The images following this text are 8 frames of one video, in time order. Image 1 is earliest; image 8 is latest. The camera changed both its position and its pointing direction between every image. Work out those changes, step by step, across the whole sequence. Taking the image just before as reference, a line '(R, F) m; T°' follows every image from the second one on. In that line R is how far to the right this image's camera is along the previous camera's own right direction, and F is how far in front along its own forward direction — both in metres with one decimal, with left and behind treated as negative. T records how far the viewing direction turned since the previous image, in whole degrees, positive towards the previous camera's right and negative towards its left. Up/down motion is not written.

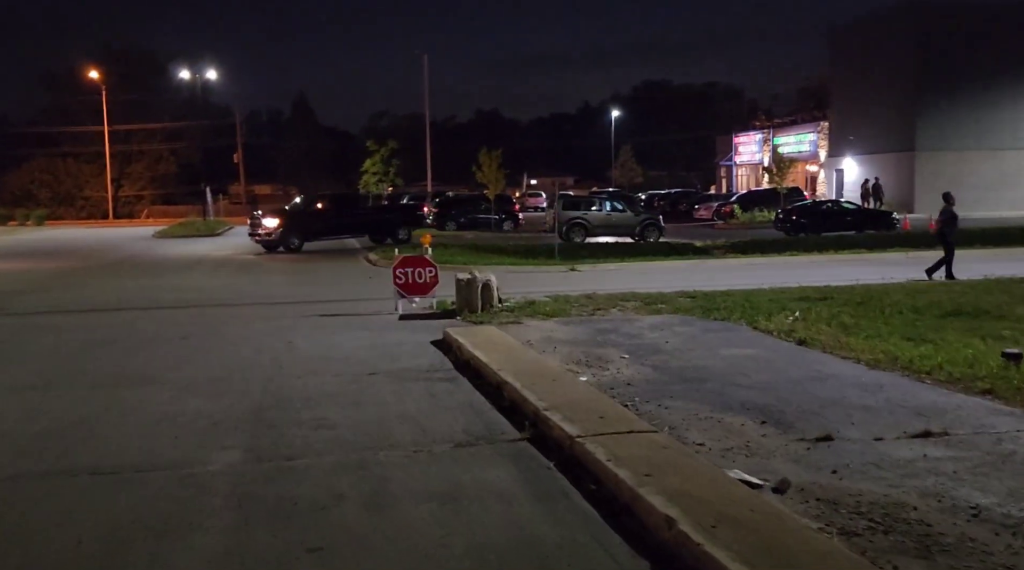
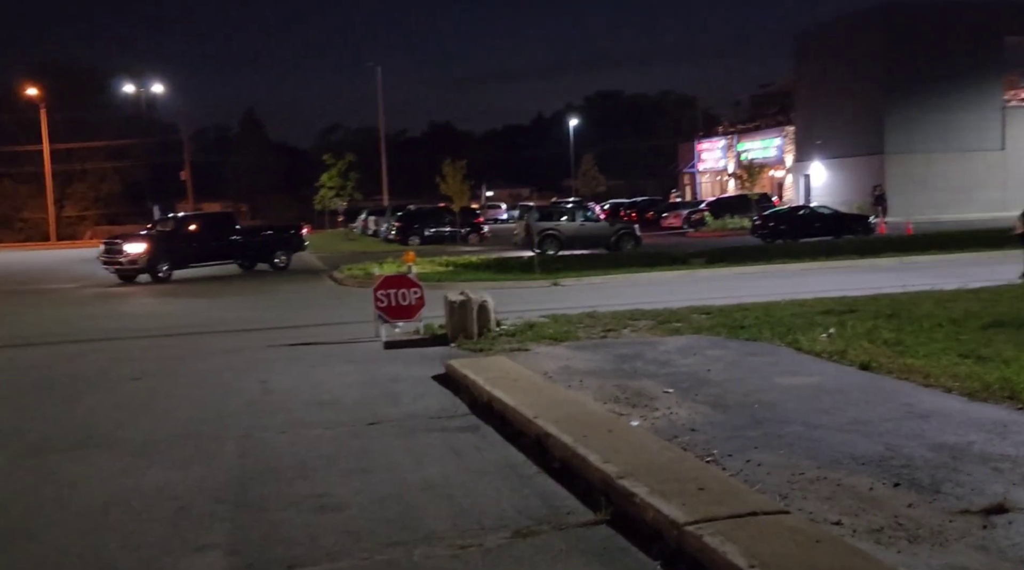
(-0.6, +1.8) m; +3°
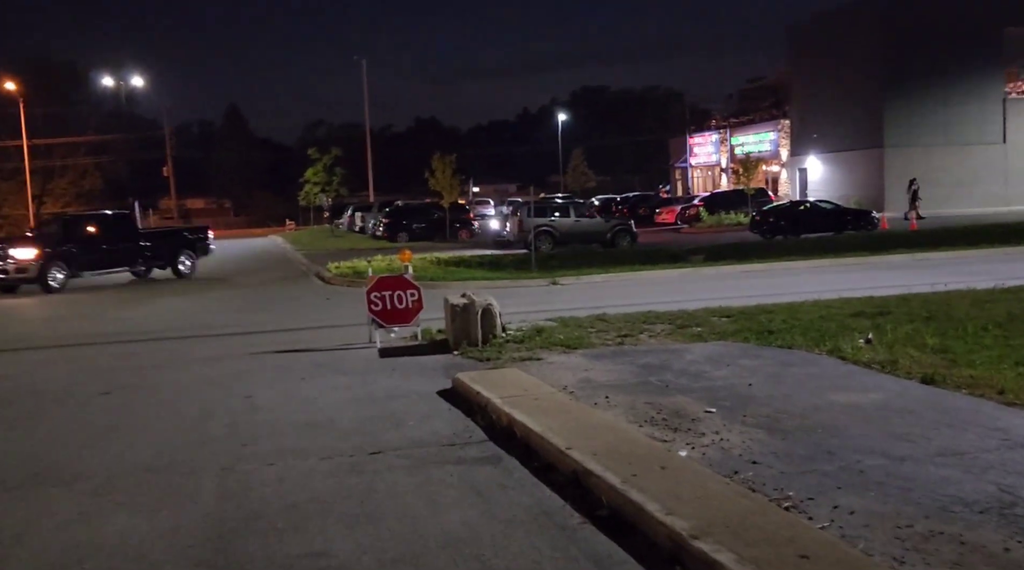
(-0.3, +1.3) m; +1°
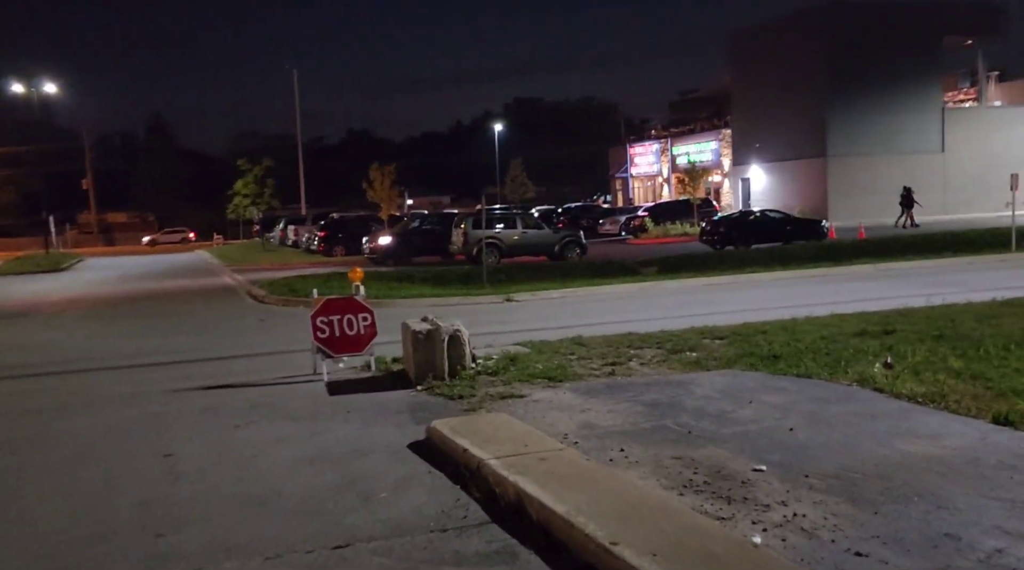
(-0.4, +1.8) m; +4°
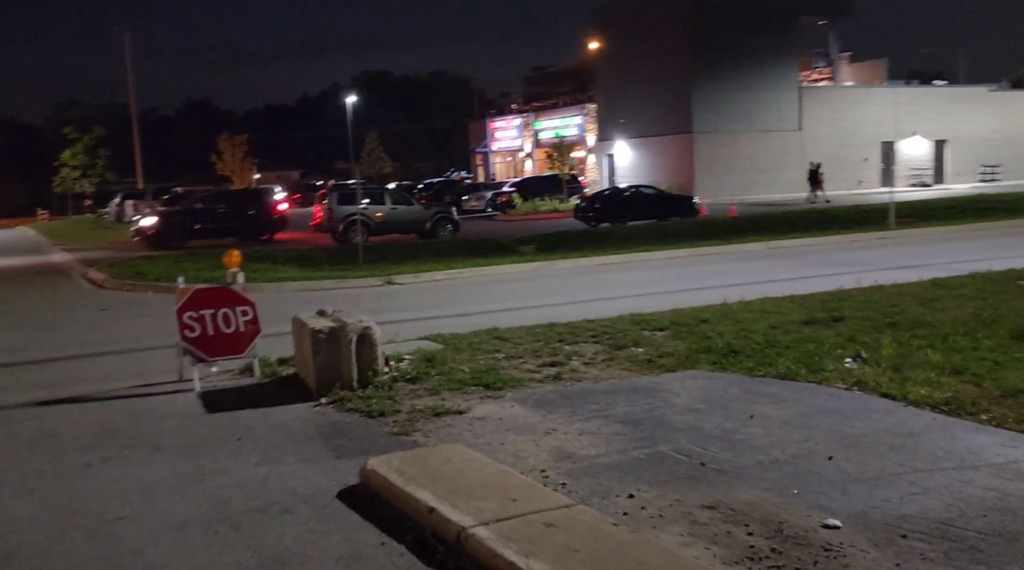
(-0.7, +2.0) m; +8°
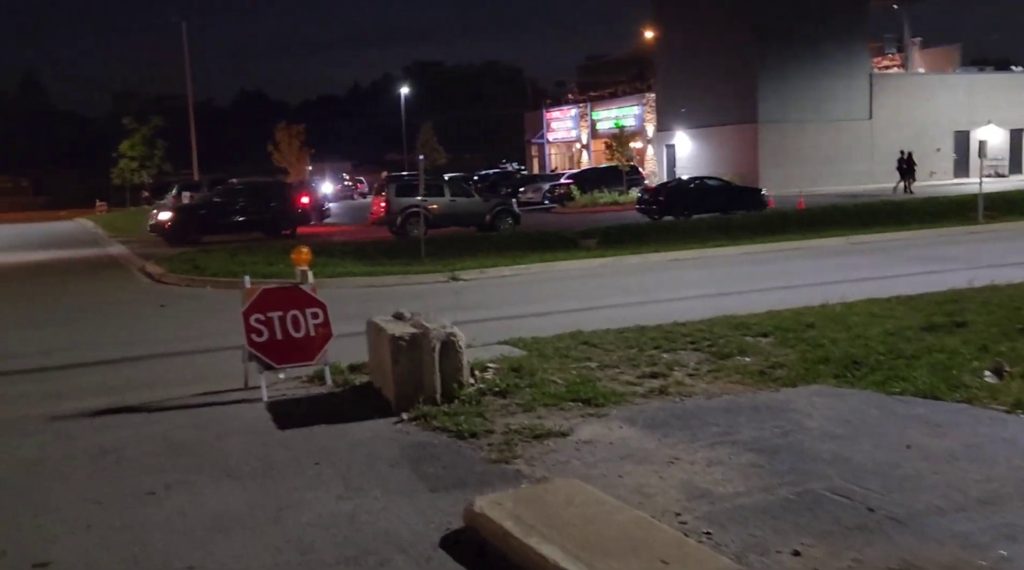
(-0.4, +0.9) m; -3°
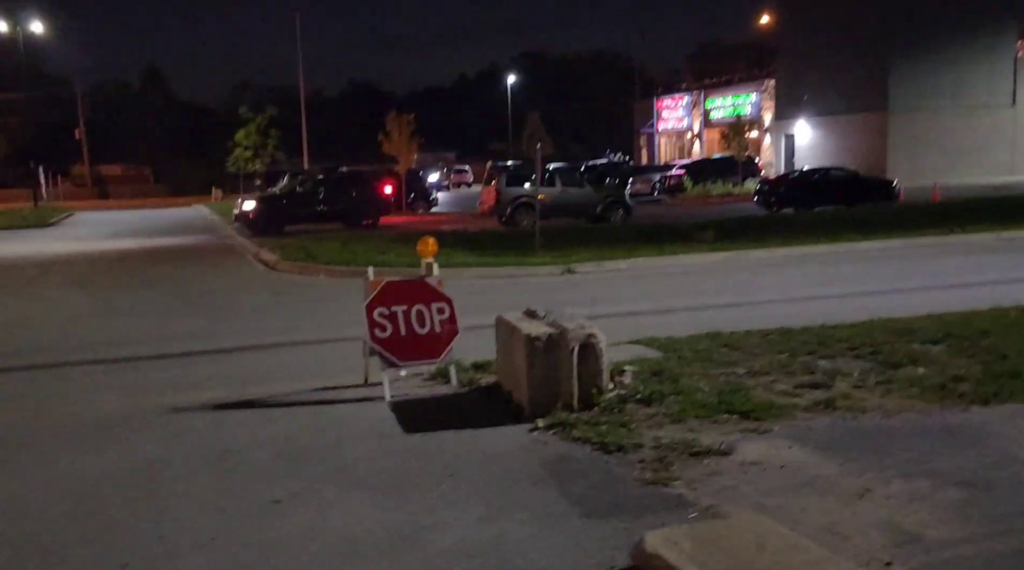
(-0.3, +0.7) m; -5°
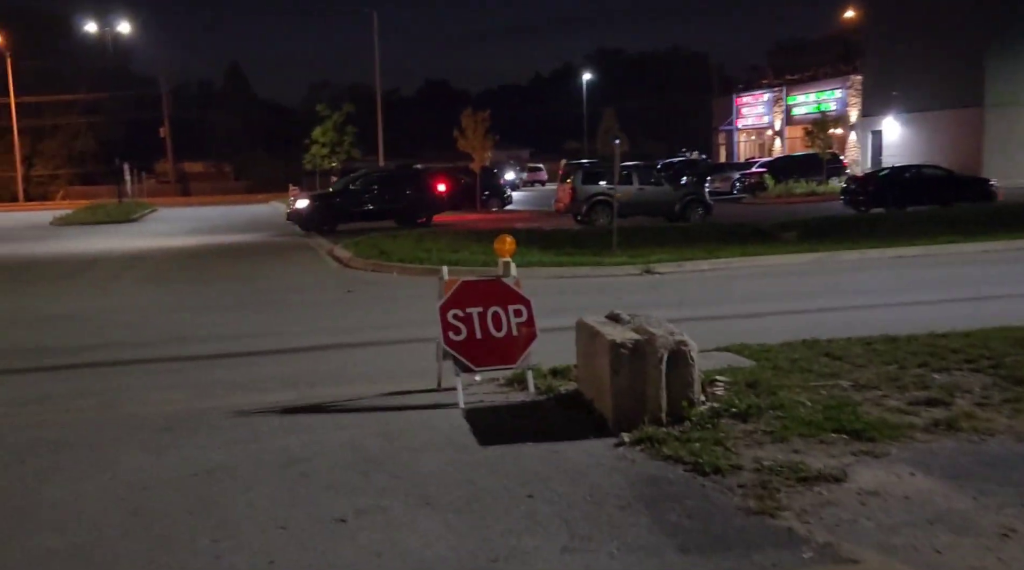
(-0.1, +0.6) m; -4°
